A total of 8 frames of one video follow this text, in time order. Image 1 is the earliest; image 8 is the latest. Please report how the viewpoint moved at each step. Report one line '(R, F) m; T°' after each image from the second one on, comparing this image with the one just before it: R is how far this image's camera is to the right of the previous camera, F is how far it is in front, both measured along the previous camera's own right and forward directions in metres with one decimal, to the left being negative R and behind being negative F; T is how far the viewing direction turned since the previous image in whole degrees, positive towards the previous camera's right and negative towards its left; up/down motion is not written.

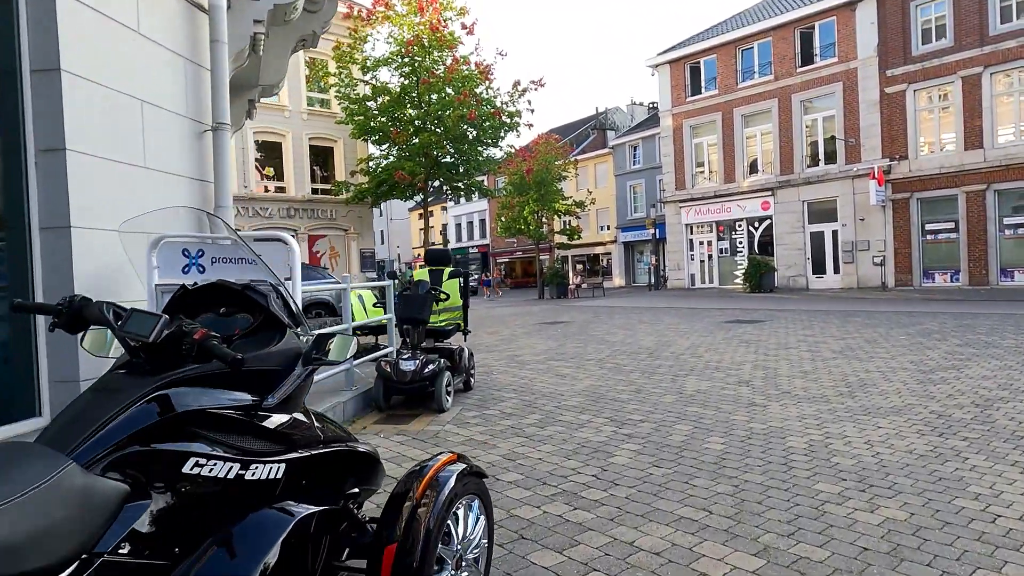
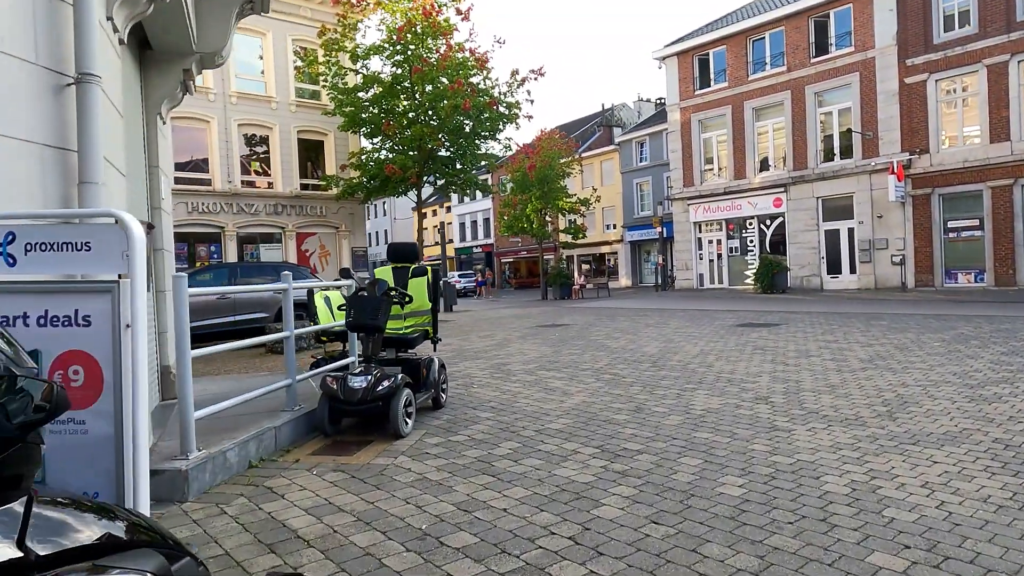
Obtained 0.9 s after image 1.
(+0.3, +1.1) m; -1°
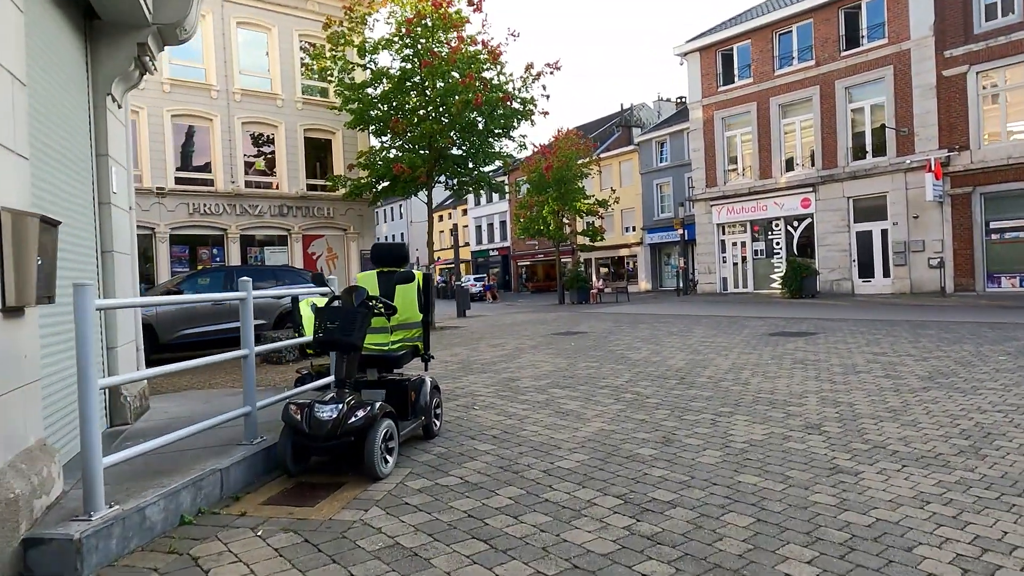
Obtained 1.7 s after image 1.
(+0.1, +1.0) m; -2°
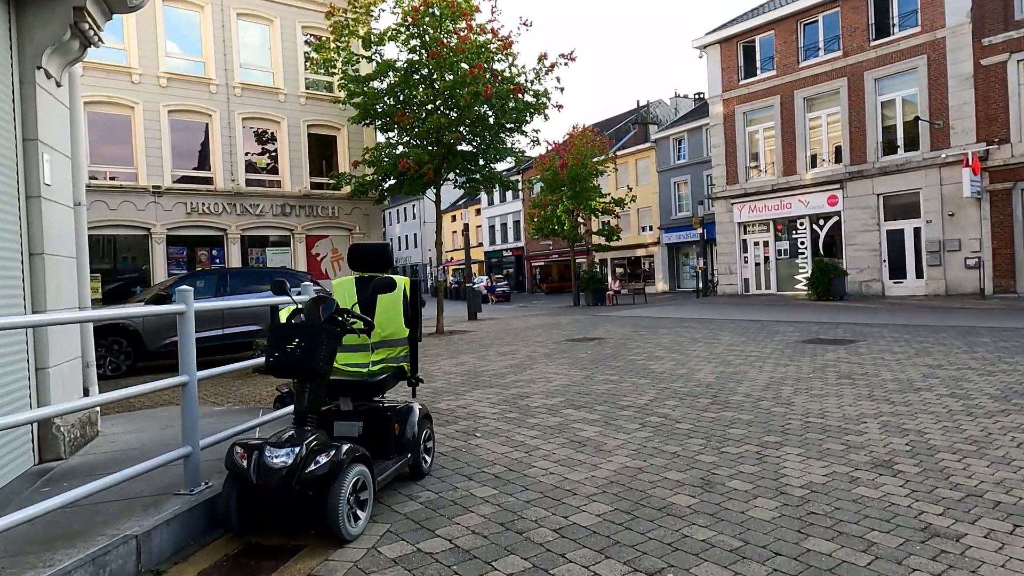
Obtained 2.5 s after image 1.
(+0.1, +1.0) m; -1°
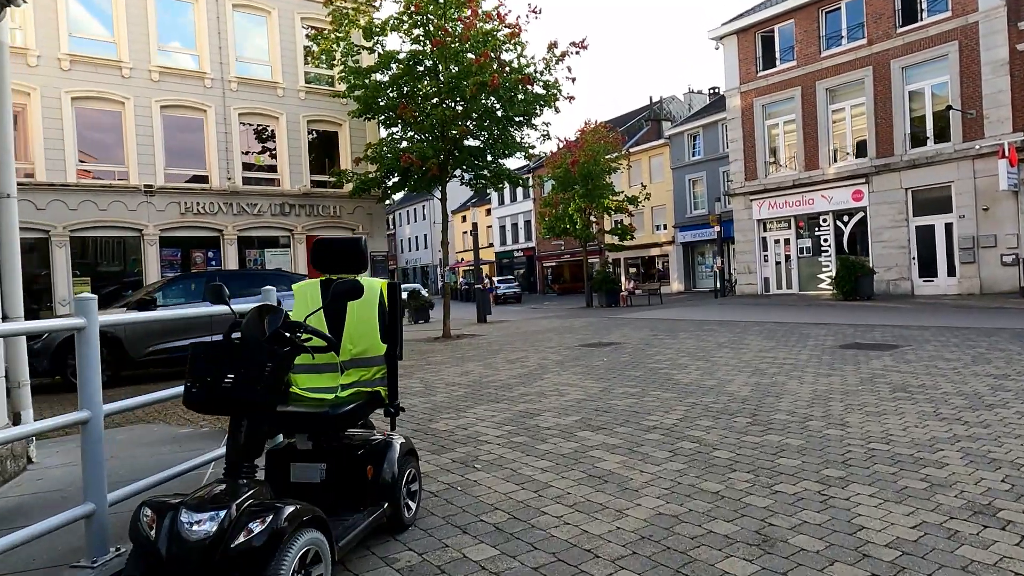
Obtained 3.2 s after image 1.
(0.0, +0.9) m; -1°
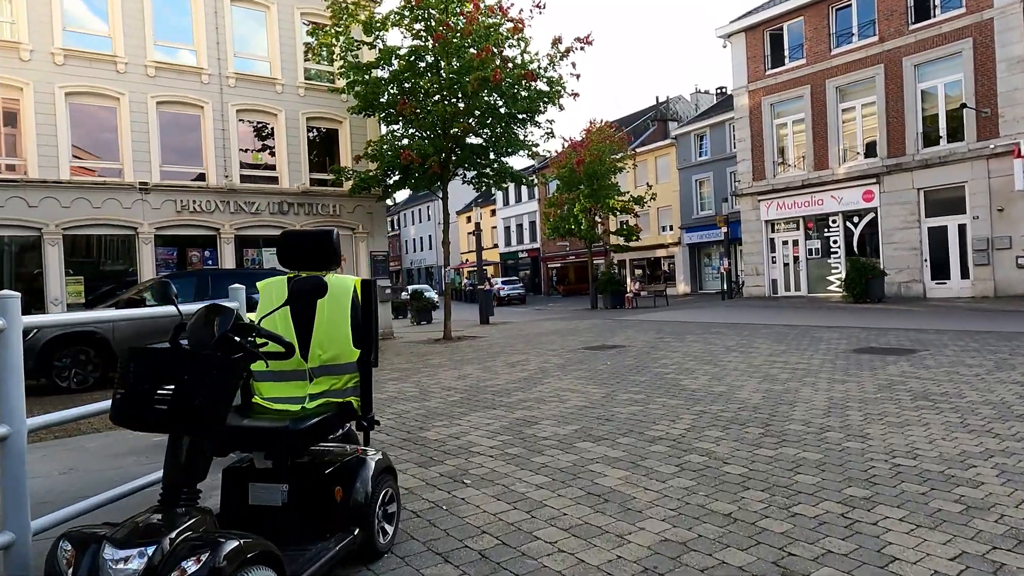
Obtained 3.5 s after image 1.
(+0.1, +0.4) m; 0°
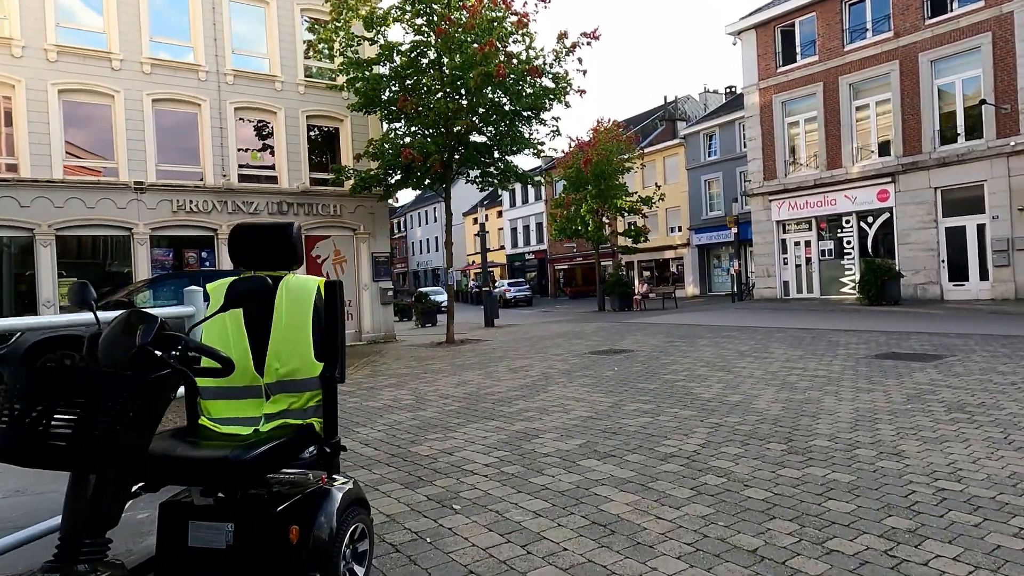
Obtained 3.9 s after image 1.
(+0.1, +0.5) m; -1°
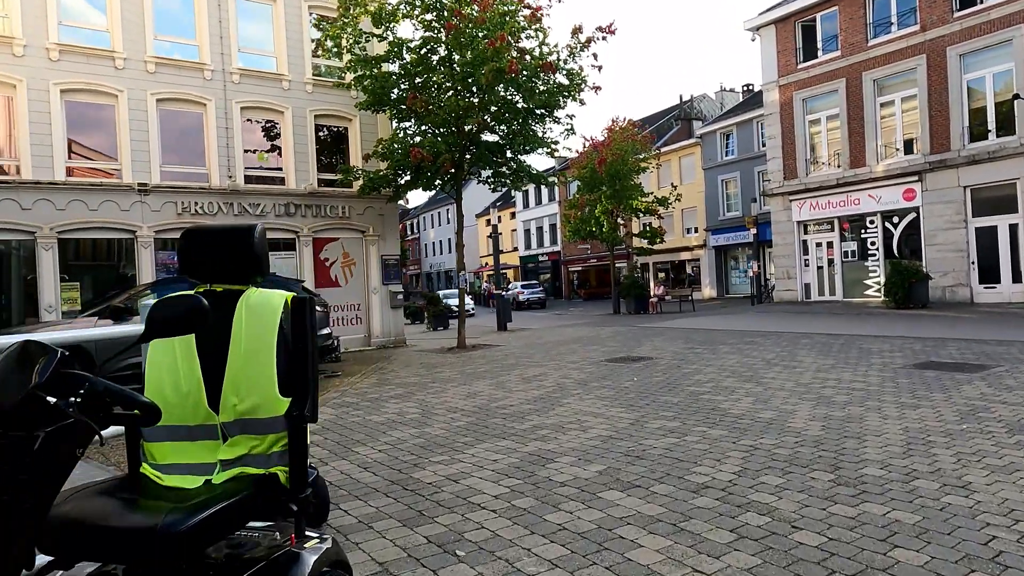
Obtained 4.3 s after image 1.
(0.0, +0.5) m; -1°
